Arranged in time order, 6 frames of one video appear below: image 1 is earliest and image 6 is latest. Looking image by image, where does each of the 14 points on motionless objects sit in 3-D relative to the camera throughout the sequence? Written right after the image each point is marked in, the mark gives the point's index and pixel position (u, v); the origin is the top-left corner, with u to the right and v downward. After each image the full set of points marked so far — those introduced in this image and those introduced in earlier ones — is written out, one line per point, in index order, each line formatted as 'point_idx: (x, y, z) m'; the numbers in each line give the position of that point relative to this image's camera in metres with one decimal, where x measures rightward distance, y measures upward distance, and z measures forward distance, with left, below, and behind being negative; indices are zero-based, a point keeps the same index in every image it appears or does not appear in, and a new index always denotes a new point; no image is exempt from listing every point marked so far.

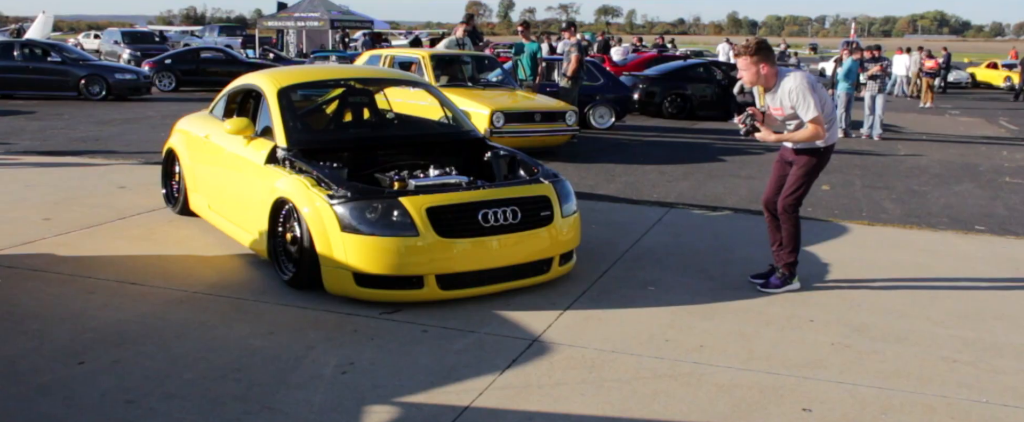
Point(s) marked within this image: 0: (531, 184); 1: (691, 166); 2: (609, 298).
0: (+0.1, +0.2, +5.3) m
1: (+2.2, +0.5, +10.8) m
2: (+0.6, -0.5, +5.2) m
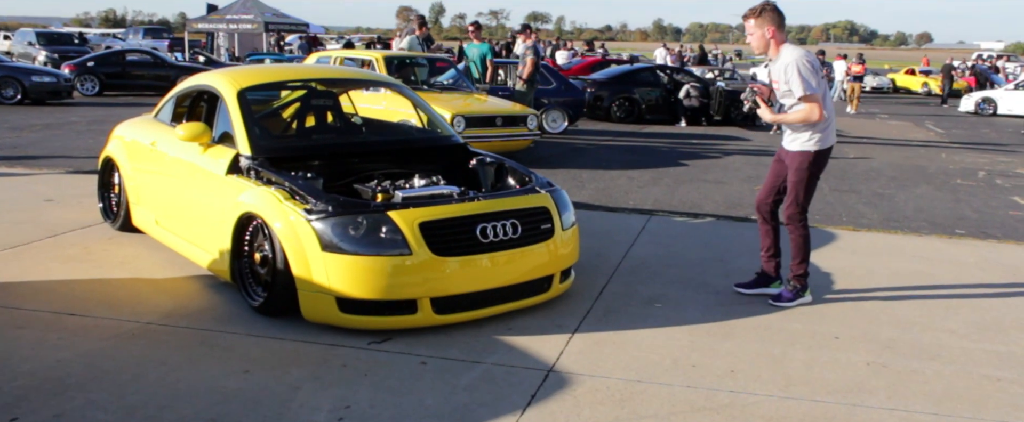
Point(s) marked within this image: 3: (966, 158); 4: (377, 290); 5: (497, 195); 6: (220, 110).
0: (+0.1, +0.1, +4.8) m
1: (+1.8, +0.5, +10.4) m
2: (+0.6, -0.6, +4.8) m
3: (+7.5, +0.9, +14.3) m
4: (-0.7, -0.4, +4.2) m
5: (-0.1, +0.1, +4.7) m
6: (-1.9, +0.6, +5.5) m
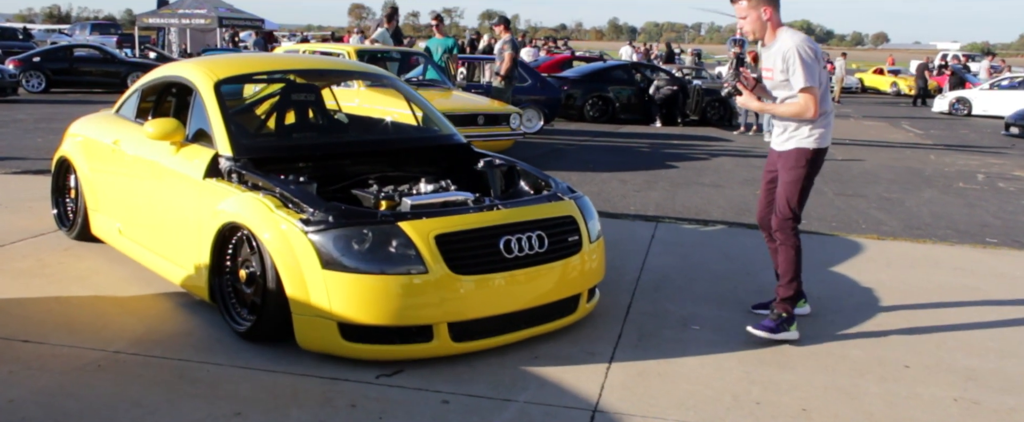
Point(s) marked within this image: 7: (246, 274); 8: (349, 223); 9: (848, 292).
0: (+0.2, 0.0, +4.3) m
1: (+1.6, +0.4, +9.9) m
2: (+0.7, -0.6, +4.2) m
3: (+7.1, +0.8, +14.1) m
4: (-0.5, -0.4, +3.6) m
5: (0.0, 0.0, +4.1) m
6: (-1.8, +0.6, +4.9) m
7: (-1.2, -0.3, +4.0) m
8: (-0.7, -0.1, +3.7) m
9: (+2.1, -0.5, +5.3) m
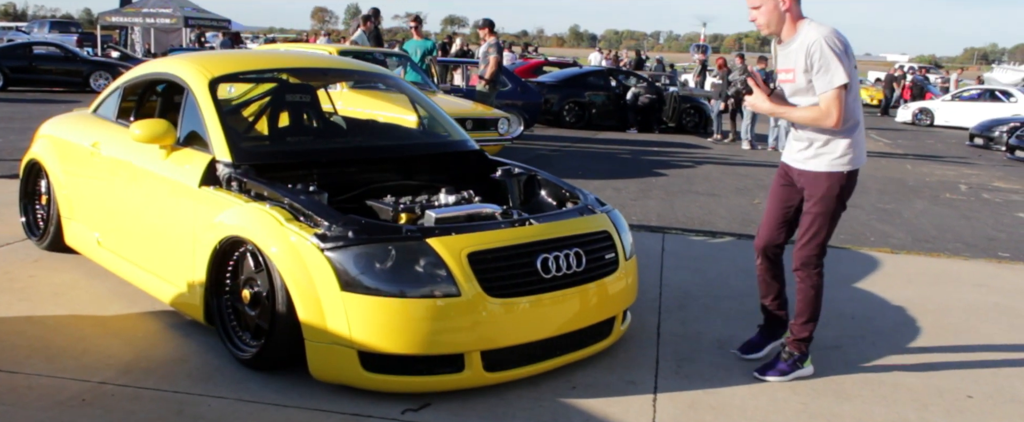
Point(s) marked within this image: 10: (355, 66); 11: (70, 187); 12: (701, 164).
0: (+0.3, 0.0, +3.9) m
1: (+1.5, +0.3, +9.7) m
2: (+0.8, -0.7, +3.9) m
3: (+6.8, +0.6, +14.0) m
4: (-0.4, -0.5, +3.3) m
5: (+0.2, 0.0, +3.8) m
6: (-1.7, +0.5, +4.4) m
7: (-1.1, -0.3, +3.6) m
8: (-0.5, -0.1, +3.3) m
9: (+2.1, -0.6, +5.0) m
10: (-0.9, +0.9, +5.2) m
11: (-2.5, +0.1, +4.9) m
12: (+2.8, +0.7, +12.8) m
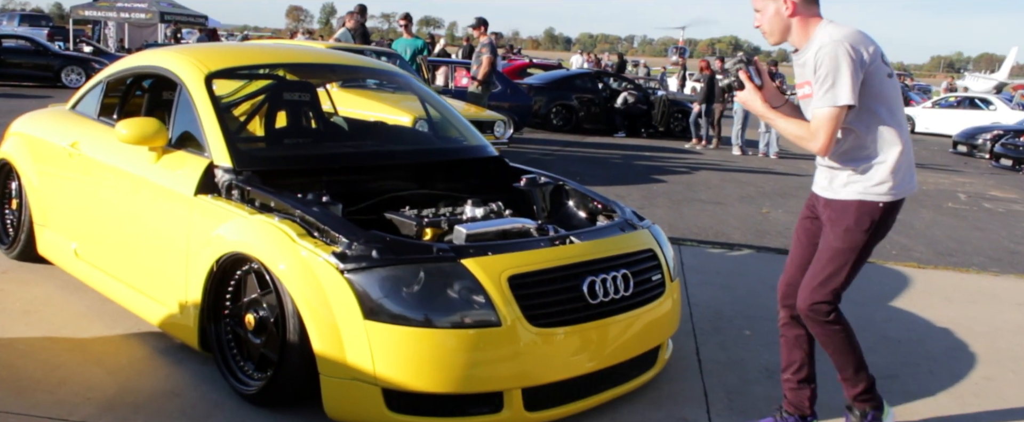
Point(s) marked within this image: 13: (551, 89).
0: (+0.5, -0.1, +3.5) m
1: (+1.4, +0.2, +9.3) m
2: (+0.9, -0.8, +3.5) m
3: (+6.6, +0.5, +13.8) m
4: (-0.2, -0.5, +2.8) m
5: (+0.3, -0.1, +3.4) m
6: (-1.5, +0.5, +4.0) m
7: (-0.9, -0.4, +3.2) m
8: (-0.4, -0.2, +2.9) m
9: (+2.2, -0.6, +4.7) m
10: (-0.8, +0.8, +4.7) m
11: (-2.4, +0.1, +4.4) m
12: (+2.7, +0.6, +12.5) m
13: (+0.8, +2.5, +17.6) m
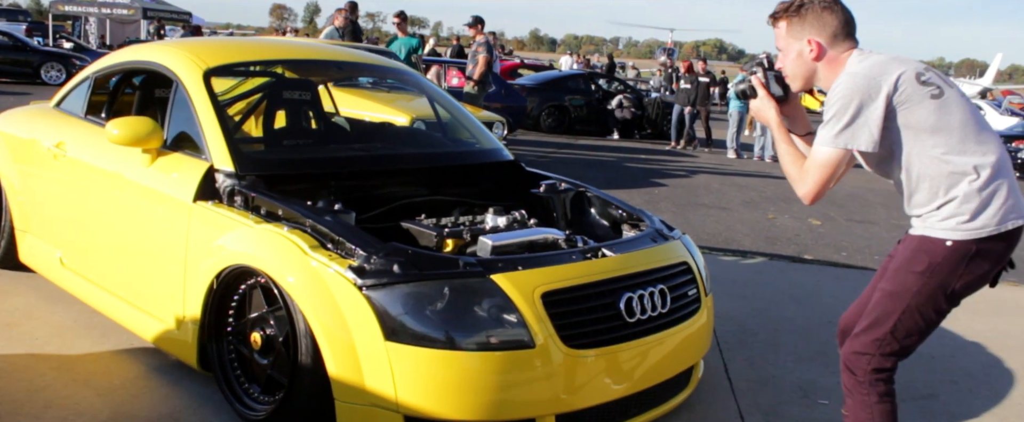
0: (+0.6, -0.1, +3.3) m
1: (+1.4, +0.2, +9.1) m
2: (+1.0, -0.8, +3.3) m
3: (+6.6, +0.4, +13.7) m
4: (-0.1, -0.6, +2.6) m
5: (+0.4, -0.1, +3.1) m
6: (-1.4, +0.5, +3.7) m
7: (-0.8, -0.4, +2.9) m
8: (-0.3, -0.2, +2.6) m
9: (+2.3, -0.7, +4.5) m
10: (-0.7, +0.8, +4.5) m
11: (-2.3, +0.1, +4.1) m
12: (+2.6, +0.5, +12.3) m
13: (+0.7, +2.4, +17.3) m
